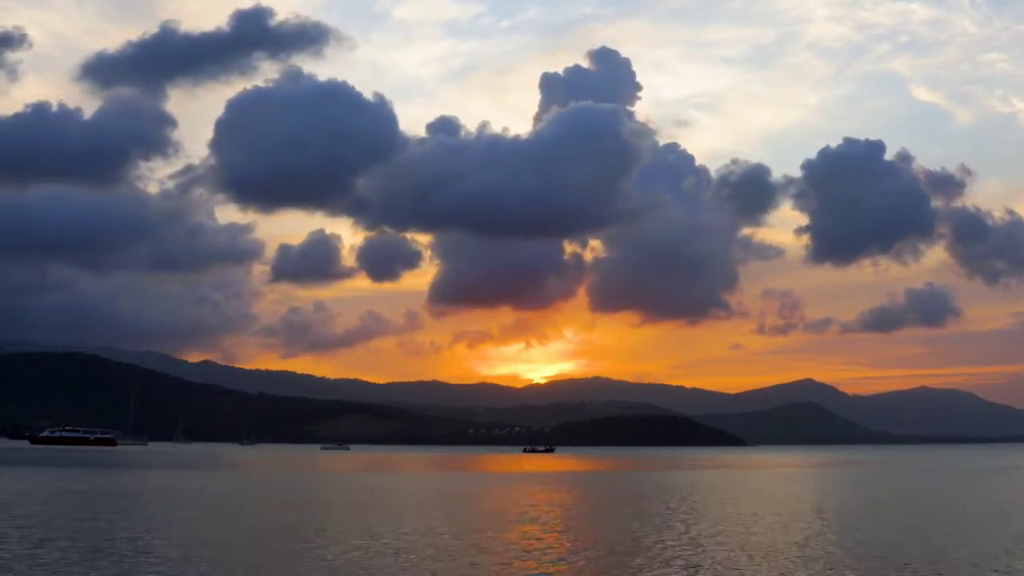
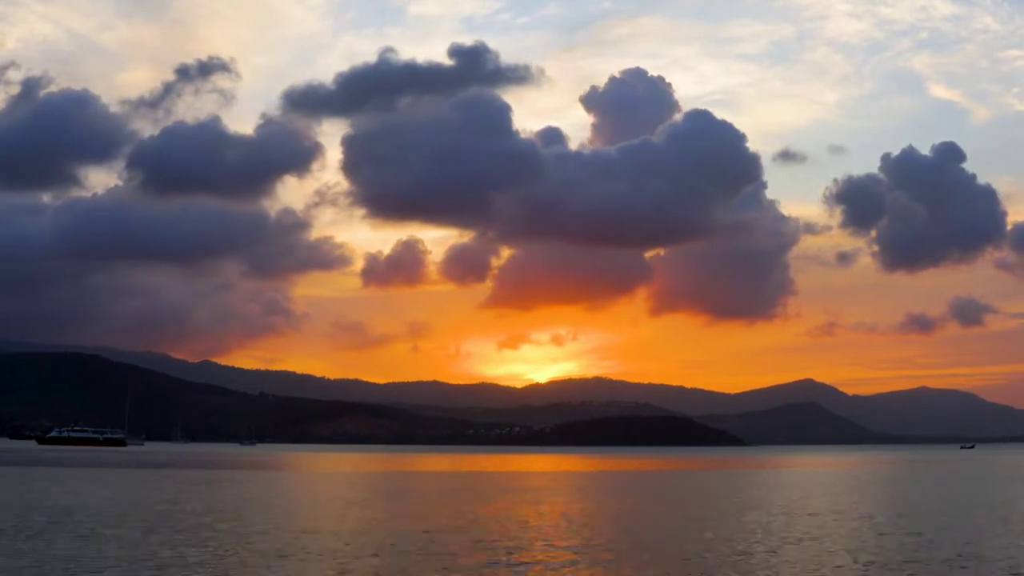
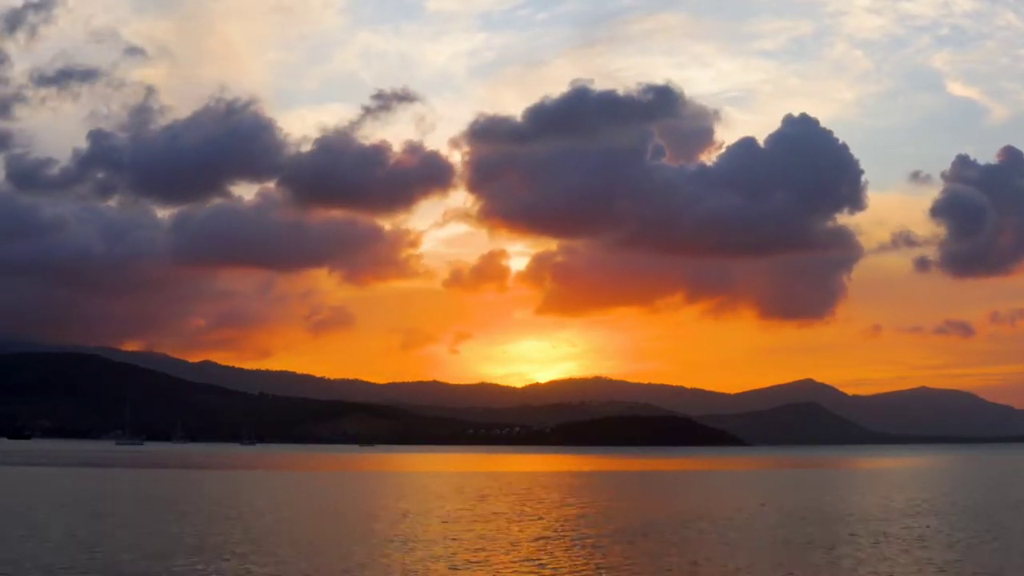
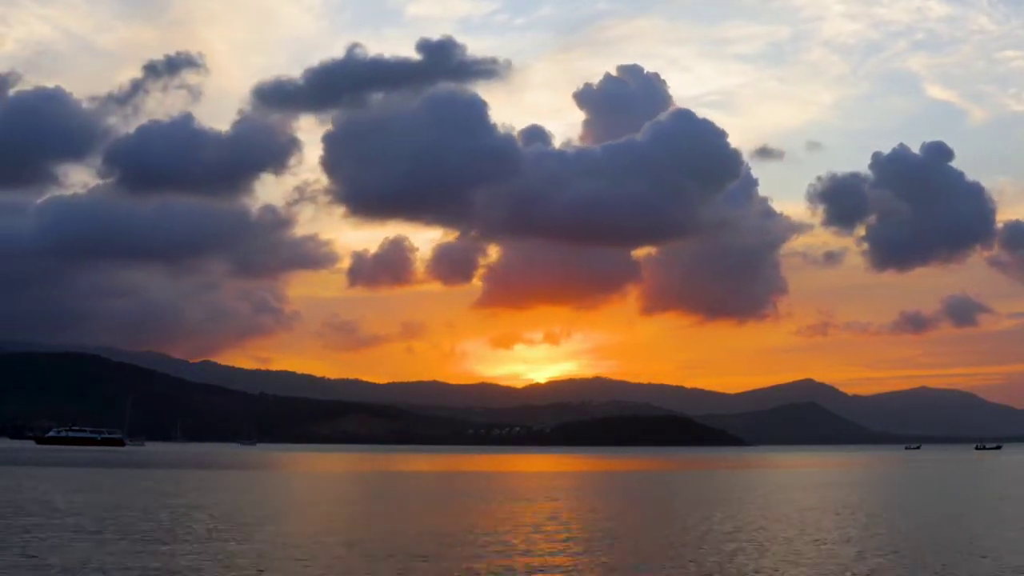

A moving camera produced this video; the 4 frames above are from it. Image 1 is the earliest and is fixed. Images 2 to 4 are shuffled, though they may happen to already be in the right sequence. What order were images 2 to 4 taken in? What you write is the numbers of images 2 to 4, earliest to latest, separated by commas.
4, 2, 3
